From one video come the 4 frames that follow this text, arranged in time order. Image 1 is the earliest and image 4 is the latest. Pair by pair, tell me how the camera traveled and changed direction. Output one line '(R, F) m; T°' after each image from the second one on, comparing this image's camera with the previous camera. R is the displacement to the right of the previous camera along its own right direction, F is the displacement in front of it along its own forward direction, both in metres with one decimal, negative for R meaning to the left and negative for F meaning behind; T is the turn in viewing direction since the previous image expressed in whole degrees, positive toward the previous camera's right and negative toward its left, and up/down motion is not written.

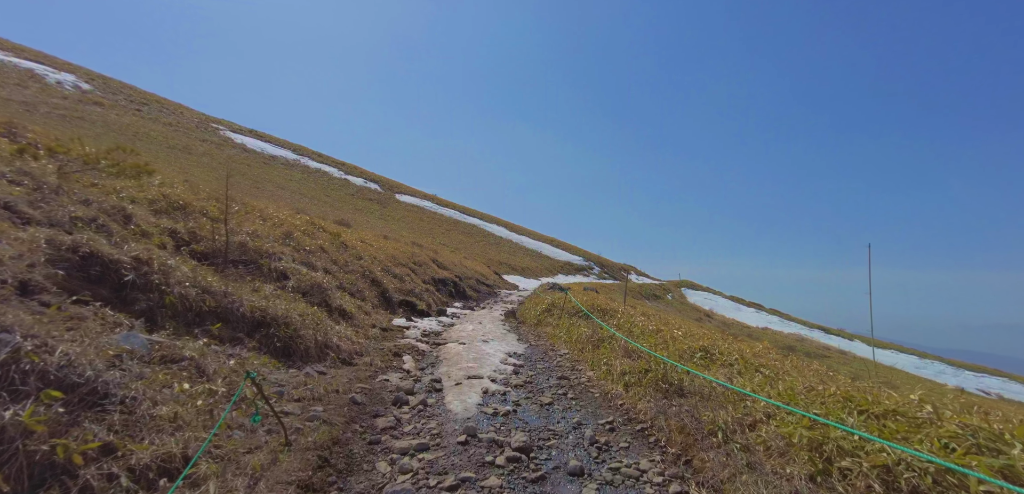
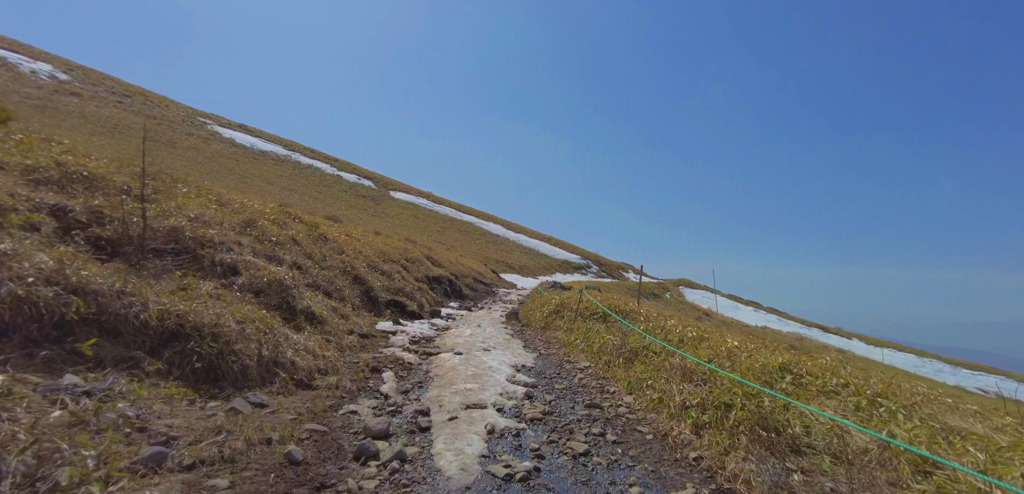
(-0.3, +2.4) m; +1°
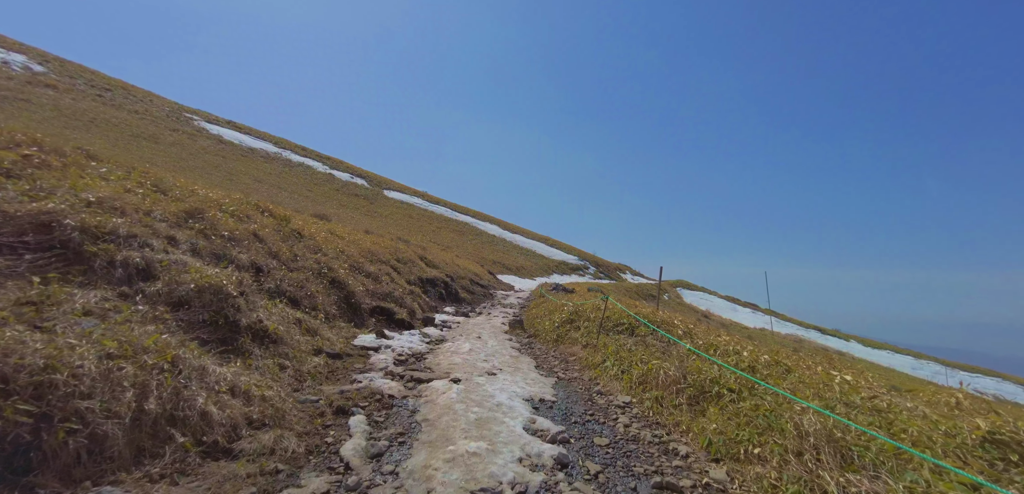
(-0.4, +2.5) m; +1°
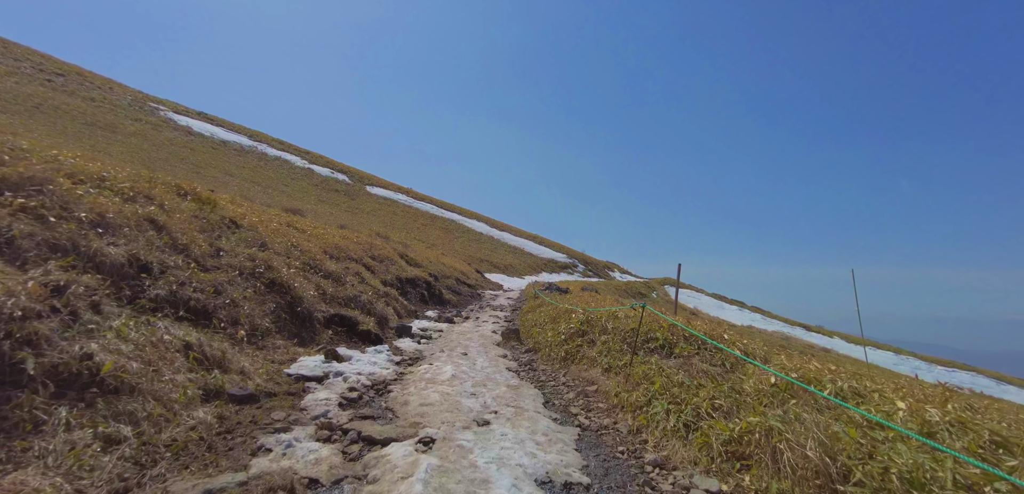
(-0.2, +3.2) m; +2°
